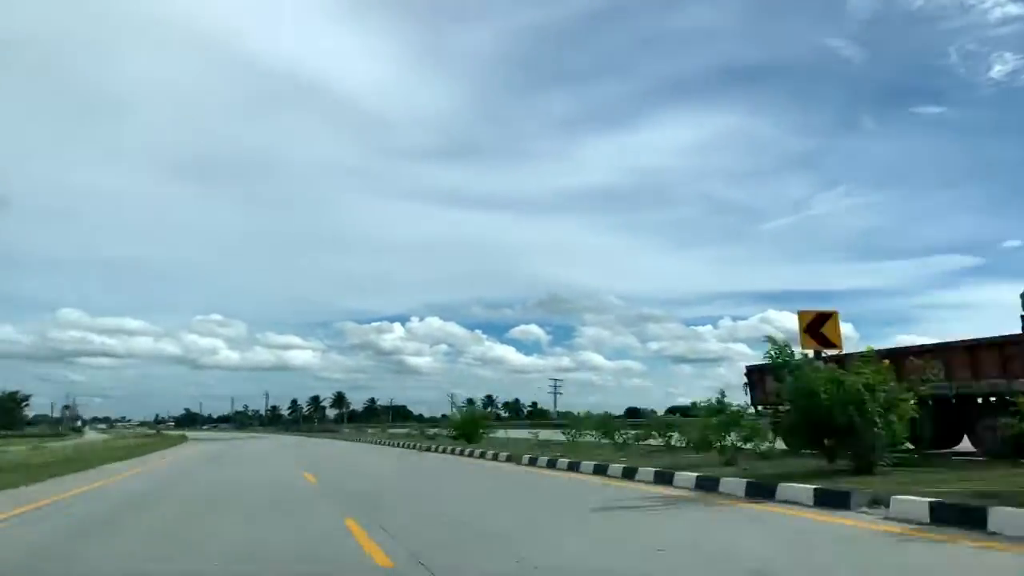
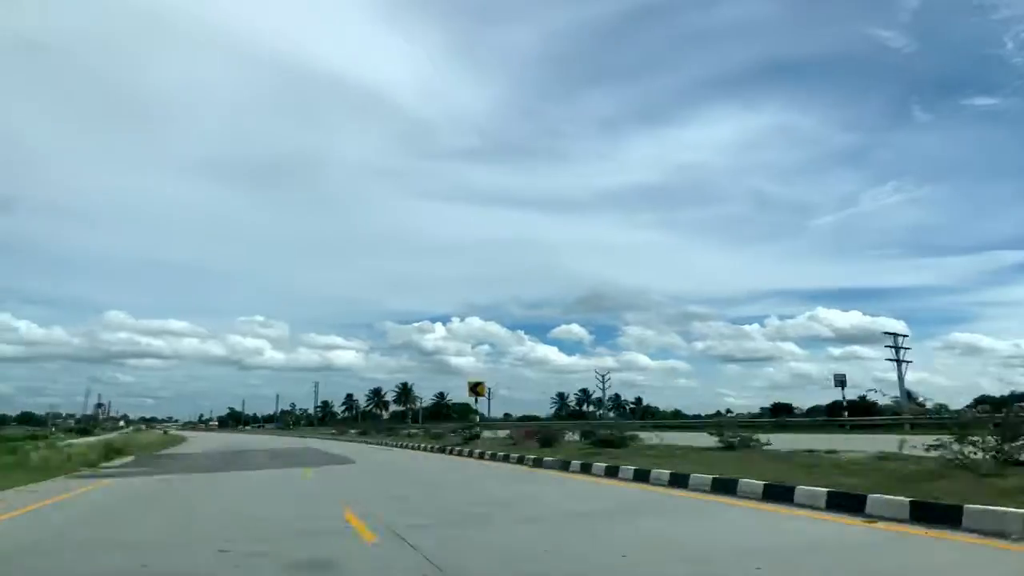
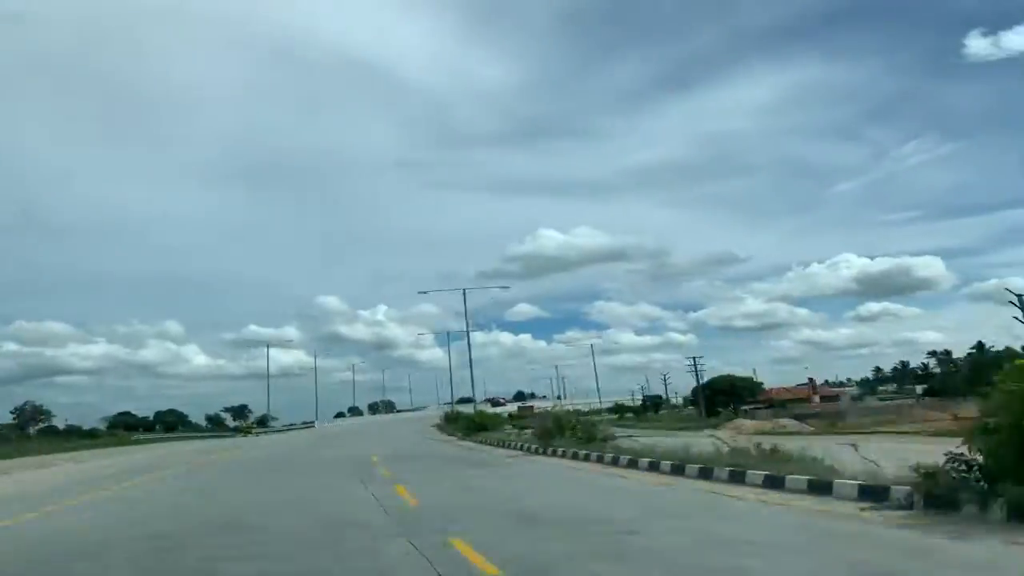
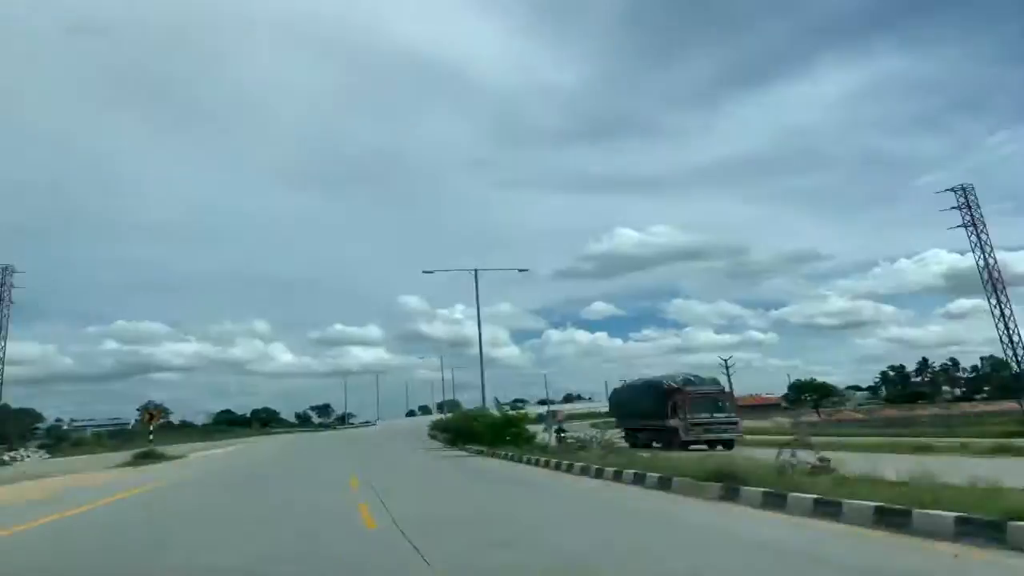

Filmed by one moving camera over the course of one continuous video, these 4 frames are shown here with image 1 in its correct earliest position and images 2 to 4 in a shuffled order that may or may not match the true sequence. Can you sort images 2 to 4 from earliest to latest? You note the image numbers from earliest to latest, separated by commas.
2, 4, 3
